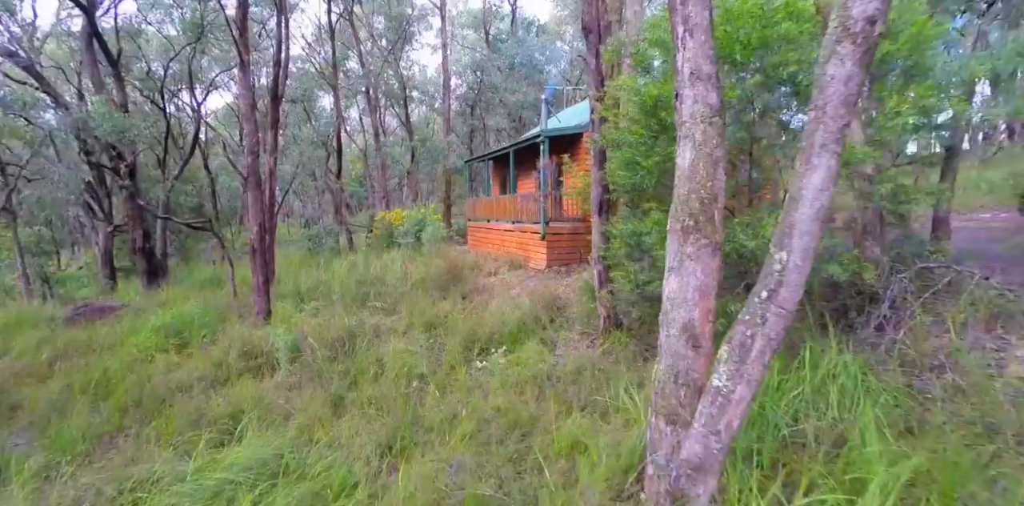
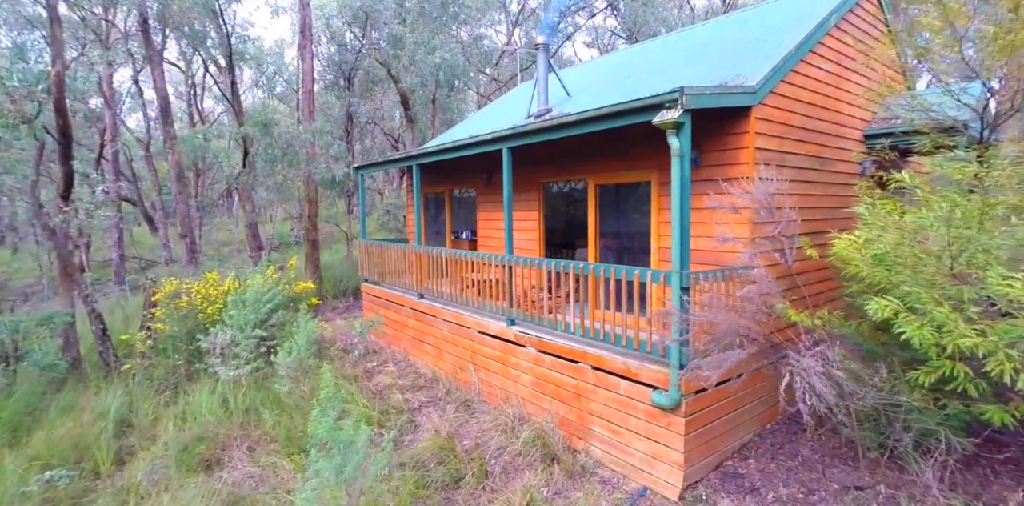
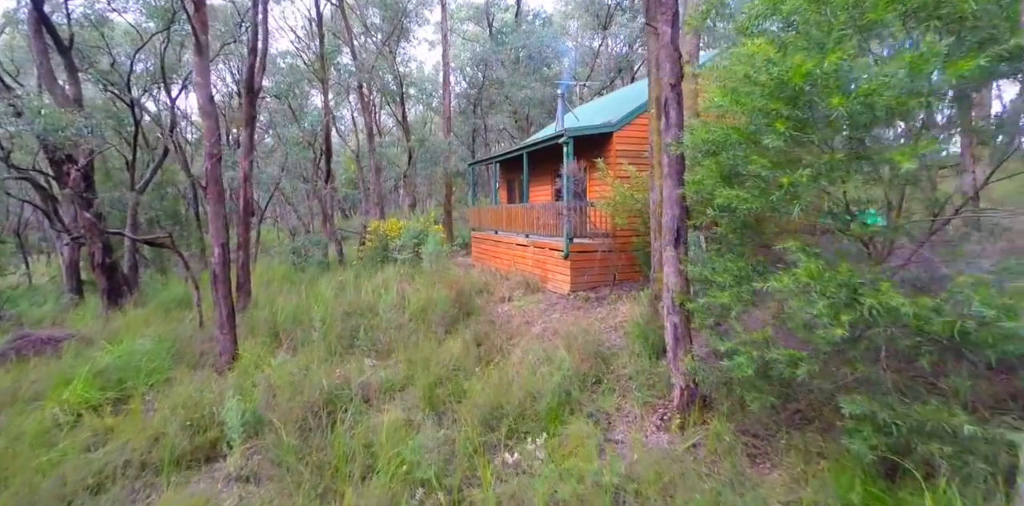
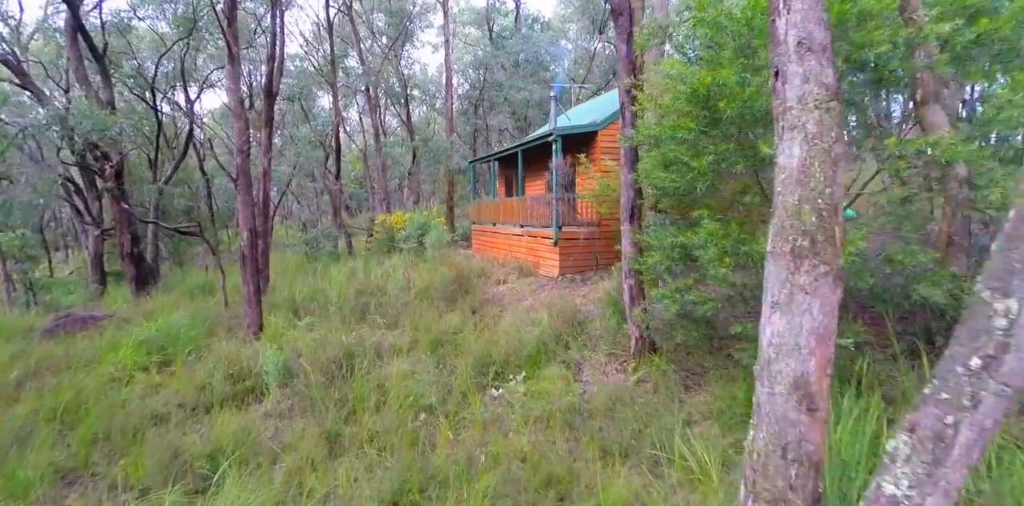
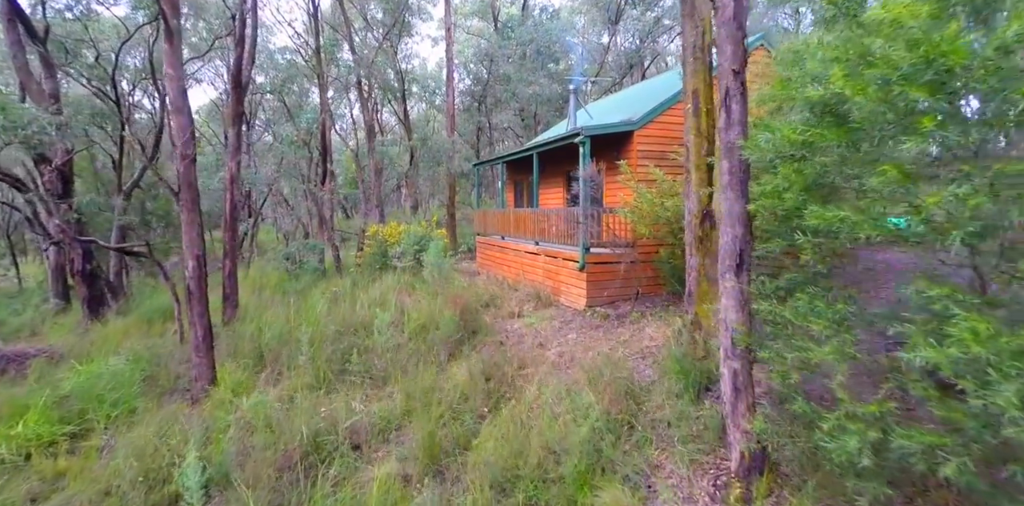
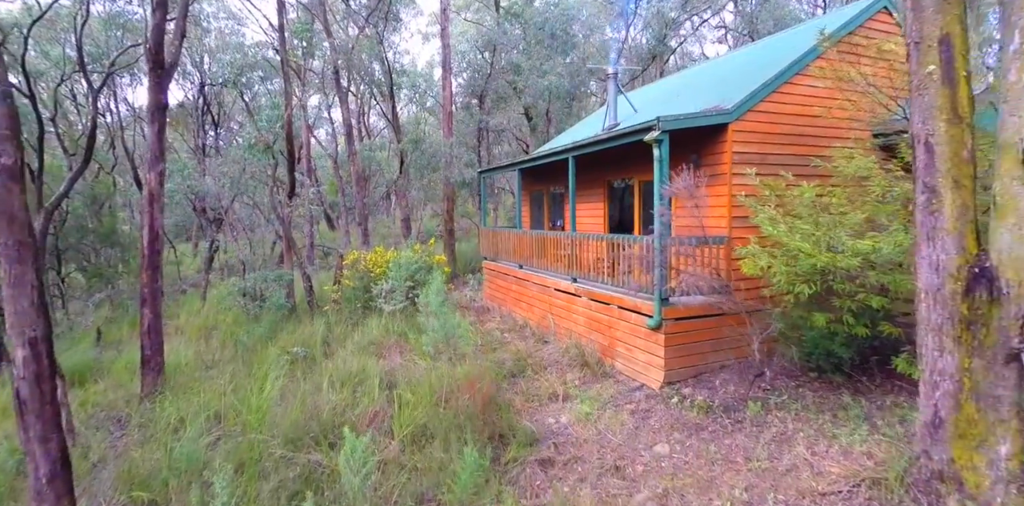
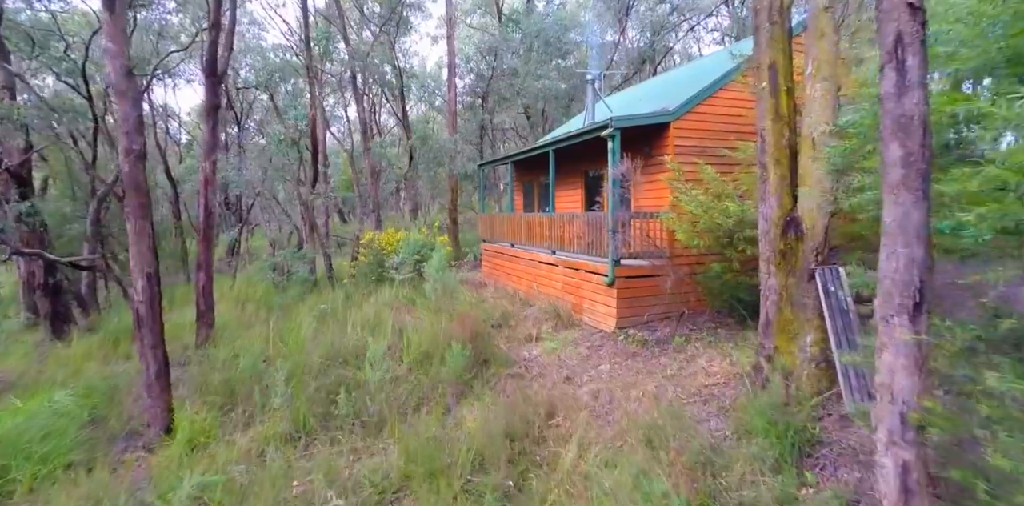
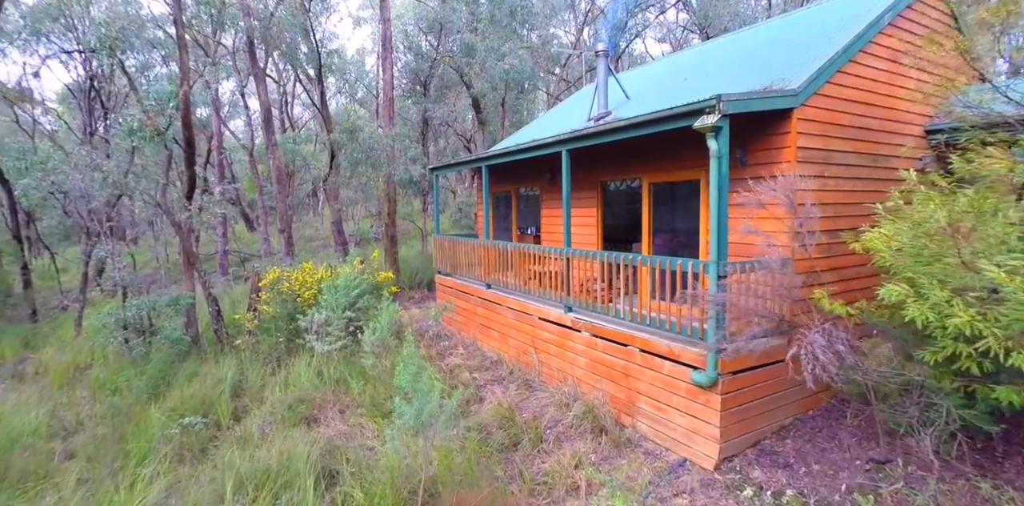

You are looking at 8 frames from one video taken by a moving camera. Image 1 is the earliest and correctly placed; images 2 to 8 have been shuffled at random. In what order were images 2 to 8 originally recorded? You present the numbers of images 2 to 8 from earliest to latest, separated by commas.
4, 3, 5, 7, 6, 8, 2
